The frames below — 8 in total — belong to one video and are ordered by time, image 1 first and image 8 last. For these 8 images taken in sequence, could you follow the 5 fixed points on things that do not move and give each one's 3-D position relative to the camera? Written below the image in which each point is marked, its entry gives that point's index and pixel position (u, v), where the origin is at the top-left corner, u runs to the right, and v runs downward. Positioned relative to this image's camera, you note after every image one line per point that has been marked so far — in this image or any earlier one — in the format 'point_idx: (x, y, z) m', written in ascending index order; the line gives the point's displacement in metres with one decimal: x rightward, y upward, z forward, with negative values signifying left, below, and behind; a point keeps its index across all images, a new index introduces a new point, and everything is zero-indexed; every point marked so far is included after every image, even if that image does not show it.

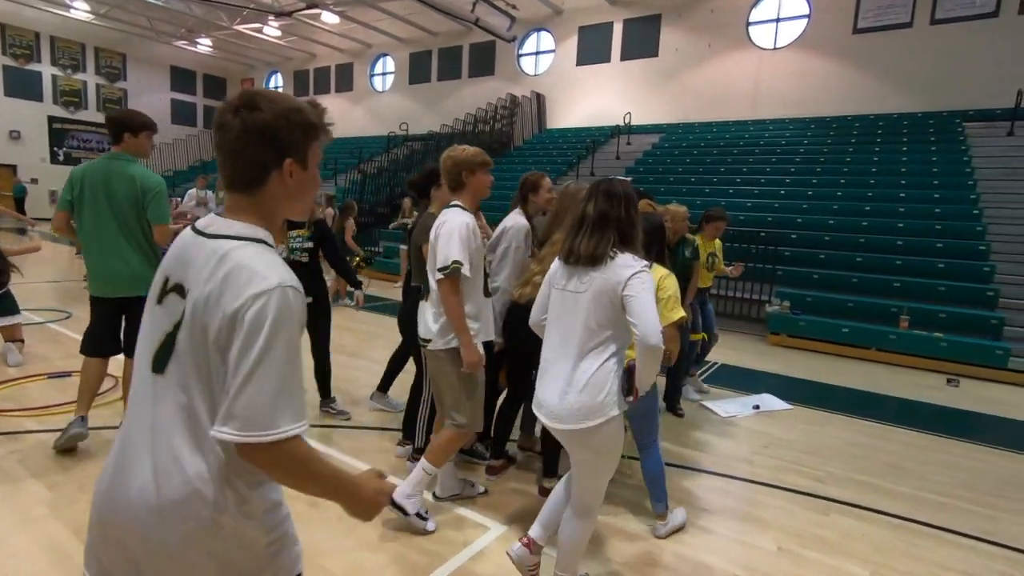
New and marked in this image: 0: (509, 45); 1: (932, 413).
0: (-0.1, +7.2, +16.0) m
1: (+3.1, -0.9, +4.0) m
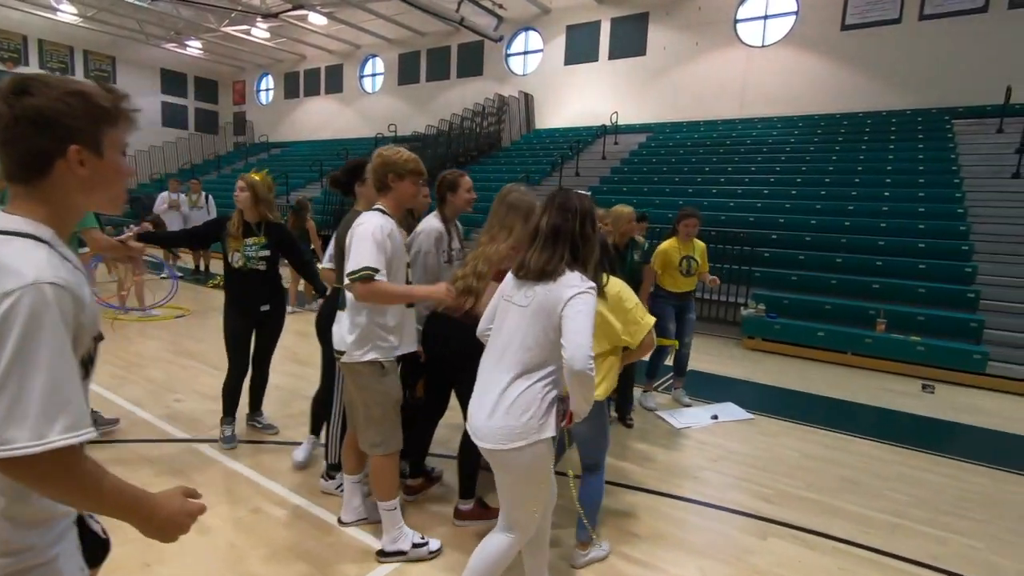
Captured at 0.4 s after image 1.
0: (-0.5, +7.2, +15.8) m
1: (+2.8, -1.0, +3.8) m
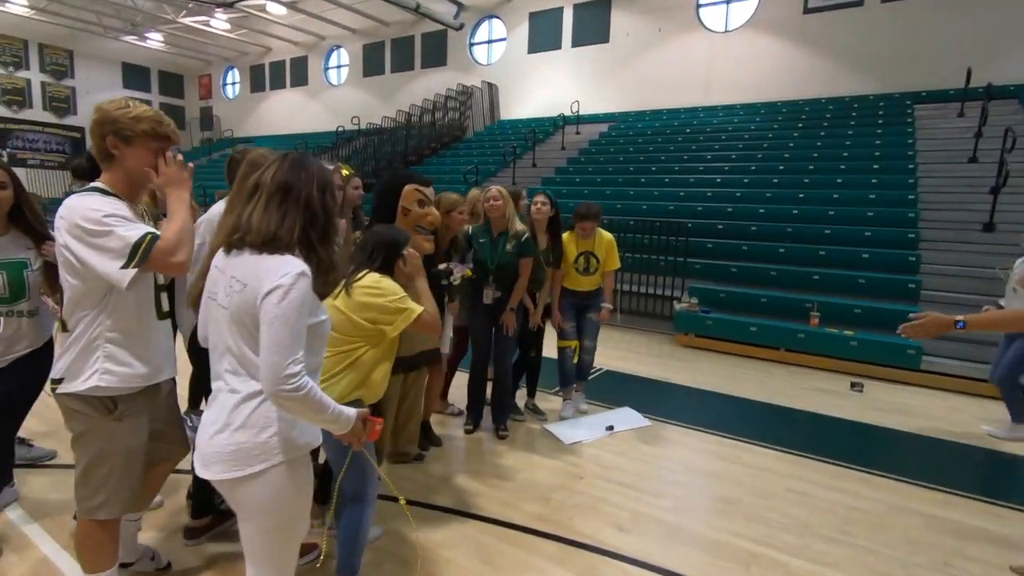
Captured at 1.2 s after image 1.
0: (-1.5, +7.3, +15.4) m
1: (+2.0, -0.9, +3.5) m
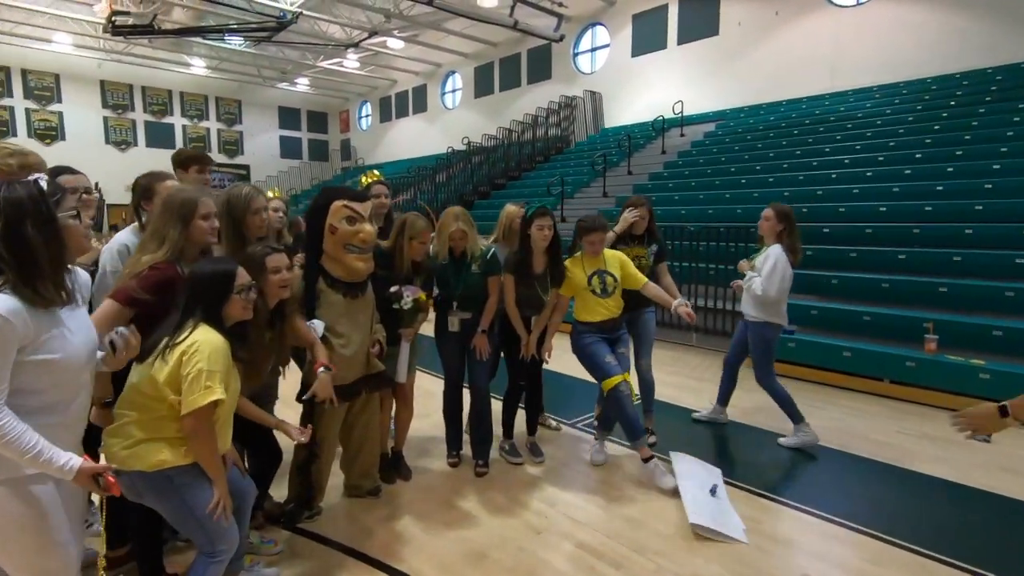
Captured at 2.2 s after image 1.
0: (+1.4, +6.9, +15.3) m
1: (+1.9, -1.0, +2.7) m
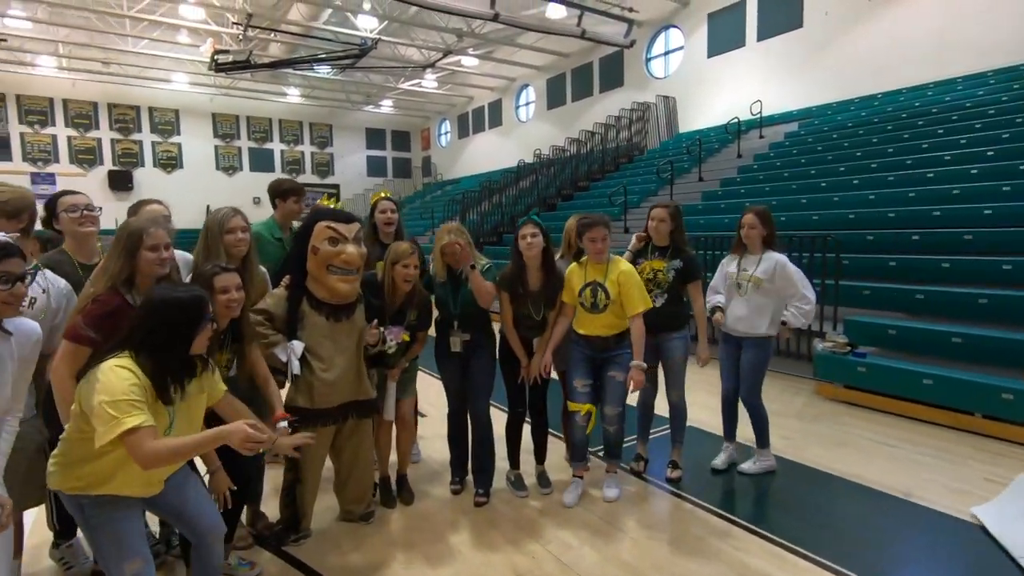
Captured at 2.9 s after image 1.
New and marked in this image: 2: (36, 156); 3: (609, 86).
0: (+3.4, +6.6, +14.9) m
1: (+1.9, -1.1, +2.2) m
2: (-14.3, +4.0, +16.3) m
3: (+2.8, +5.9, +15.8) m
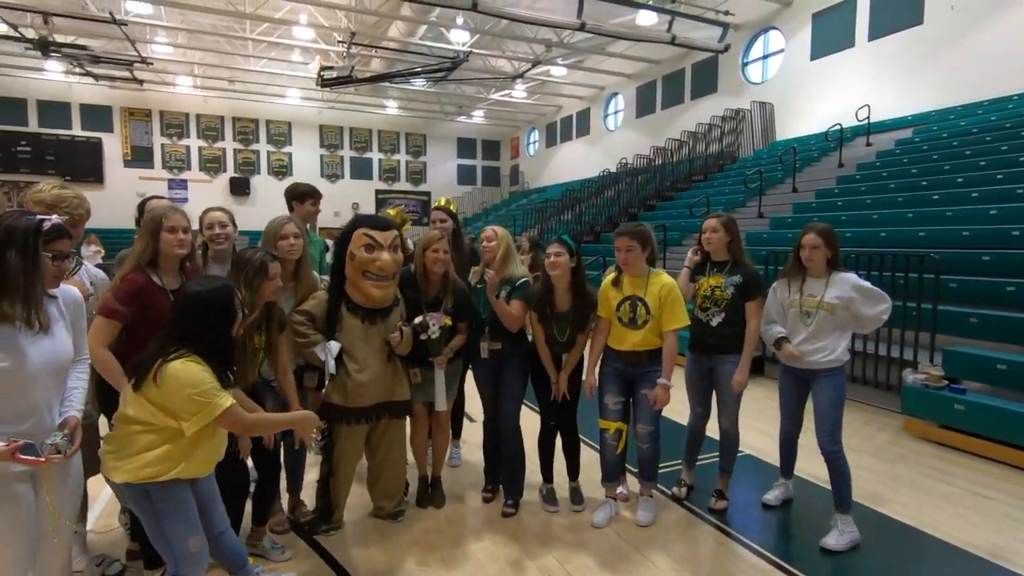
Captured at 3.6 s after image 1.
0: (+5.8, +6.1, +14.2) m
1: (+2.0, -1.2, +1.9) m
2: (-11.6, +4.2, +18.4) m
3: (+5.3, +5.5, +15.2) m
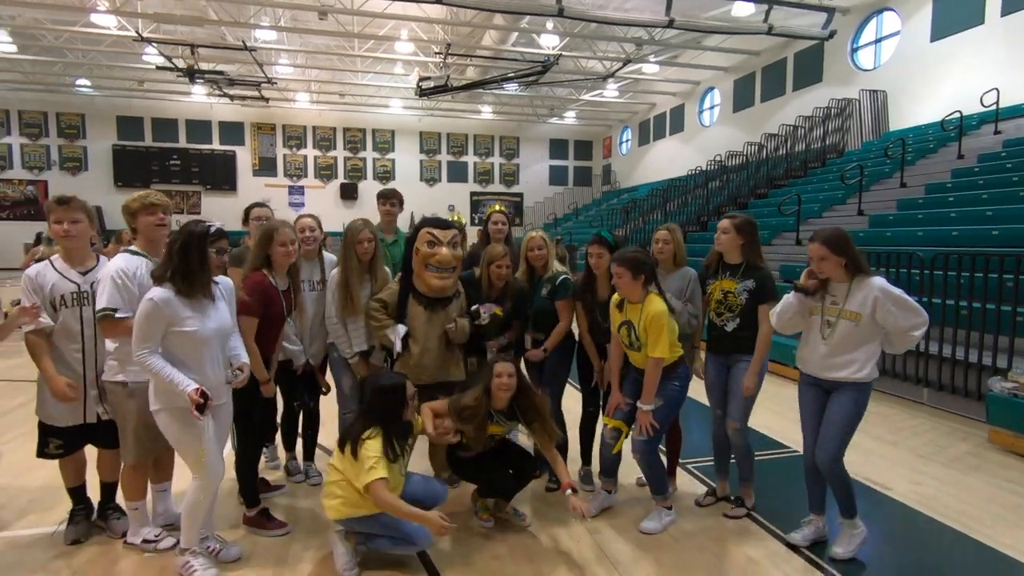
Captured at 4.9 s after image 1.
0: (+8.0, +6.1, +13.3) m
1: (+2.0, -1.2, +1.8) m
2: (-8.3, +4.4, +20.5) m
3: (+7.8, +5.4, +14.4) m
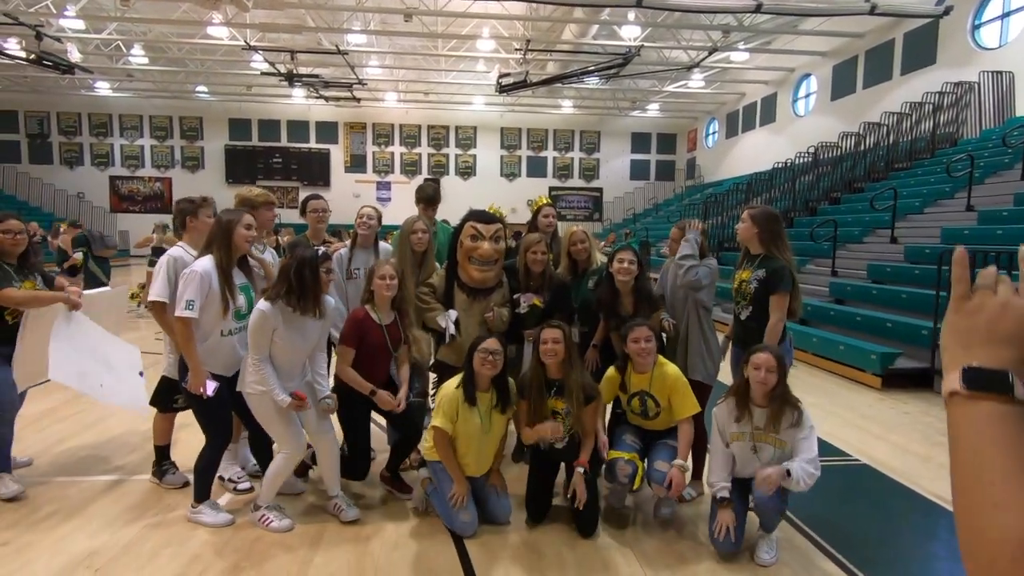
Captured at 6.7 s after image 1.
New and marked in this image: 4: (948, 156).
0: (+9.9, +6.0, +12.0) m
1: (+2.0, -1.2, +1.6) m
2: (-5.3, +4.8, +21.5) m
3: (+9.8, +5.4, +13.1) m
4: (+8.0, +2.4, +10.0) m
